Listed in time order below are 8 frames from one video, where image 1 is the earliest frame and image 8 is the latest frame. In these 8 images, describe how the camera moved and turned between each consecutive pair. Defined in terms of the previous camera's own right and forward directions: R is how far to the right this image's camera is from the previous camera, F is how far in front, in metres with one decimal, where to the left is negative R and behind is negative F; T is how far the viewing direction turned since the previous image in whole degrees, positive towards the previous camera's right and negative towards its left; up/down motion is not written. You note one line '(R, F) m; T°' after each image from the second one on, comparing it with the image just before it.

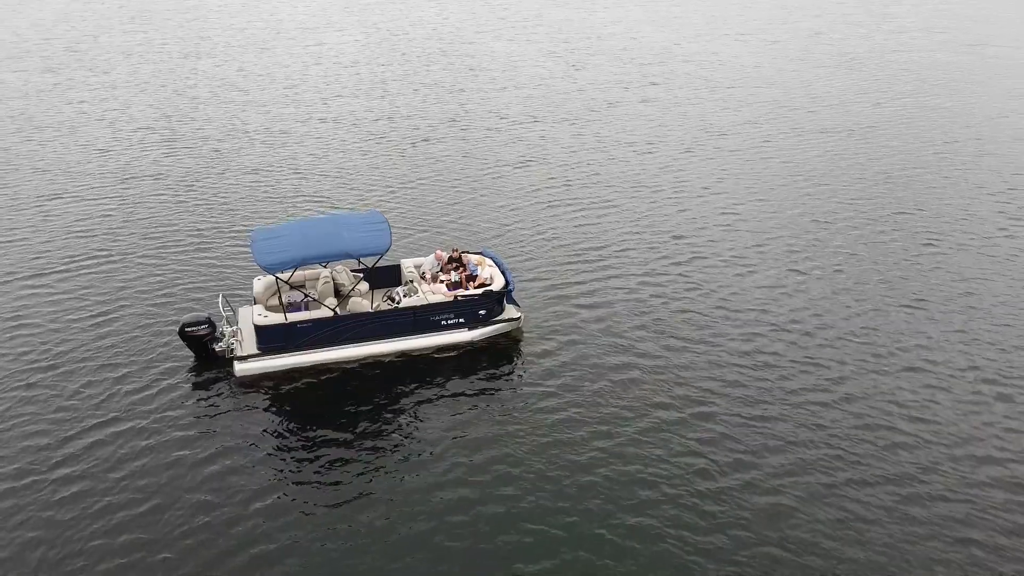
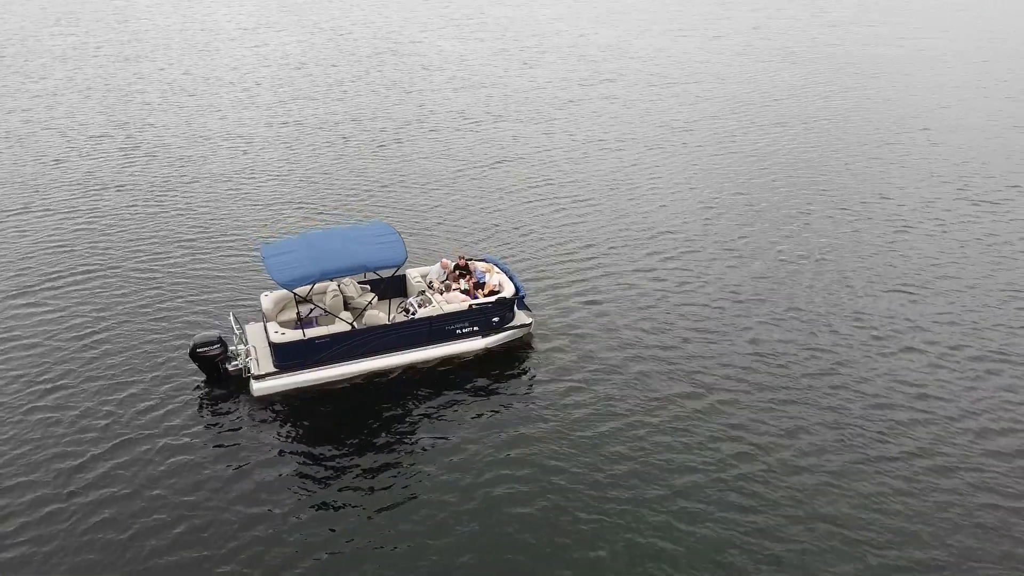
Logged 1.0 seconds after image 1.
(-2.1, +0.5) m; +3°
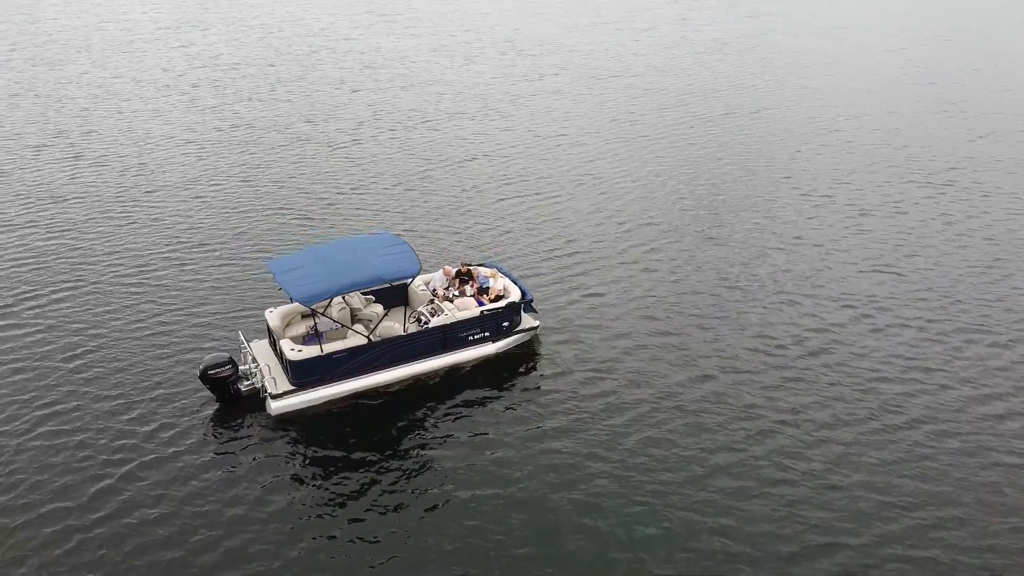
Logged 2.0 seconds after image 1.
(-2.2, +0.5) m; +4°
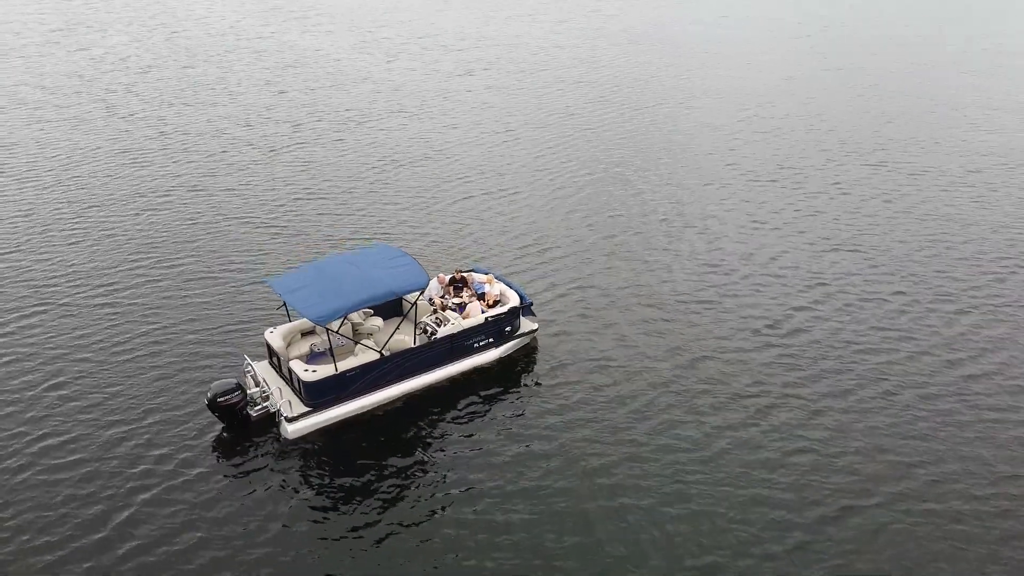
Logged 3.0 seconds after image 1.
(-2.4, +0.3) m; +5°
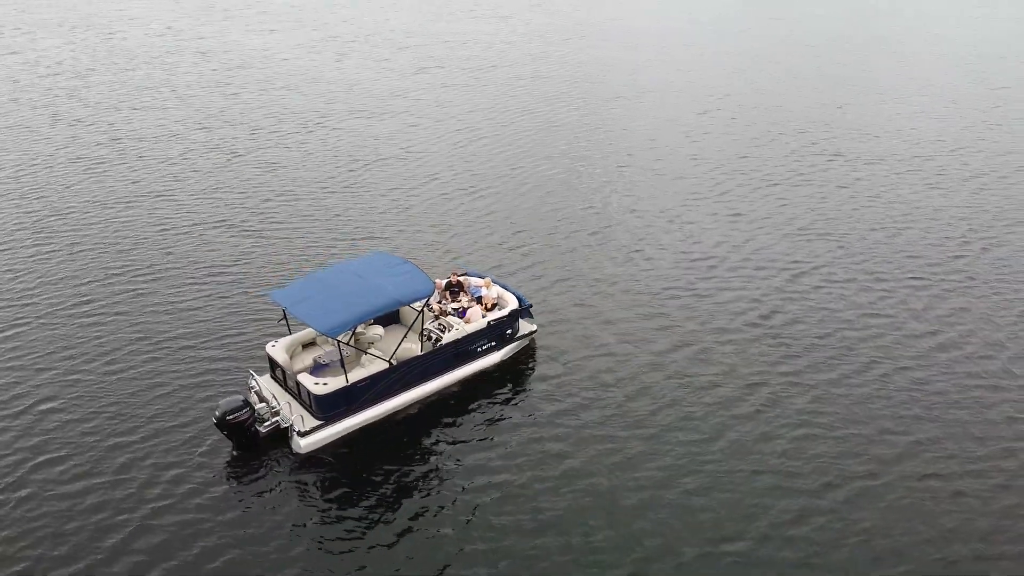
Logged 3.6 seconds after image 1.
(-1.5, +0.1) m; +3°
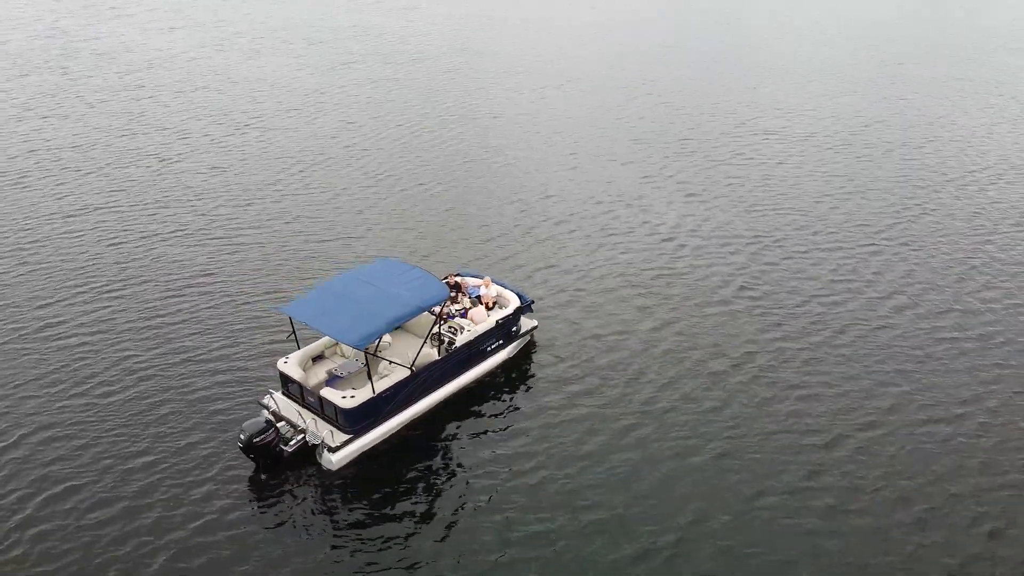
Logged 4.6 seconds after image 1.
(-2.5, +0.1) m; +5°
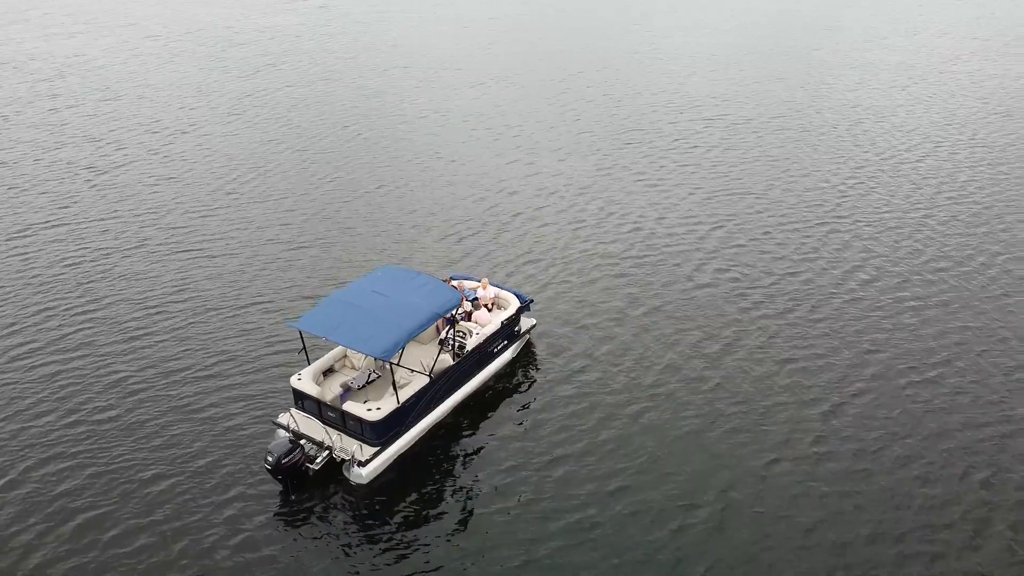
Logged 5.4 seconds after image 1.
(-2.2, 0.0) m; +4°
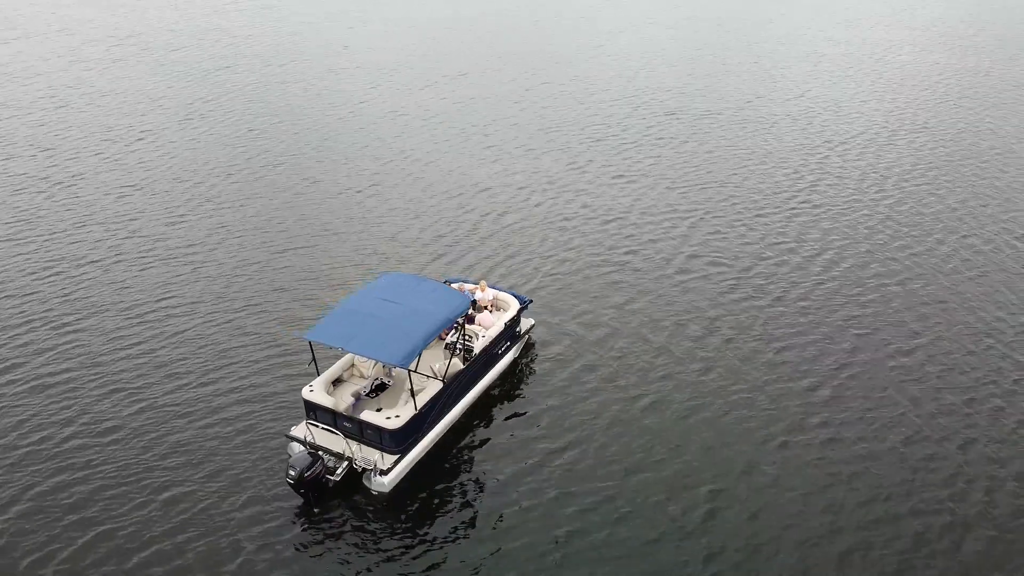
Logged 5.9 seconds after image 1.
(-1.5, -0.1) m; +3°
